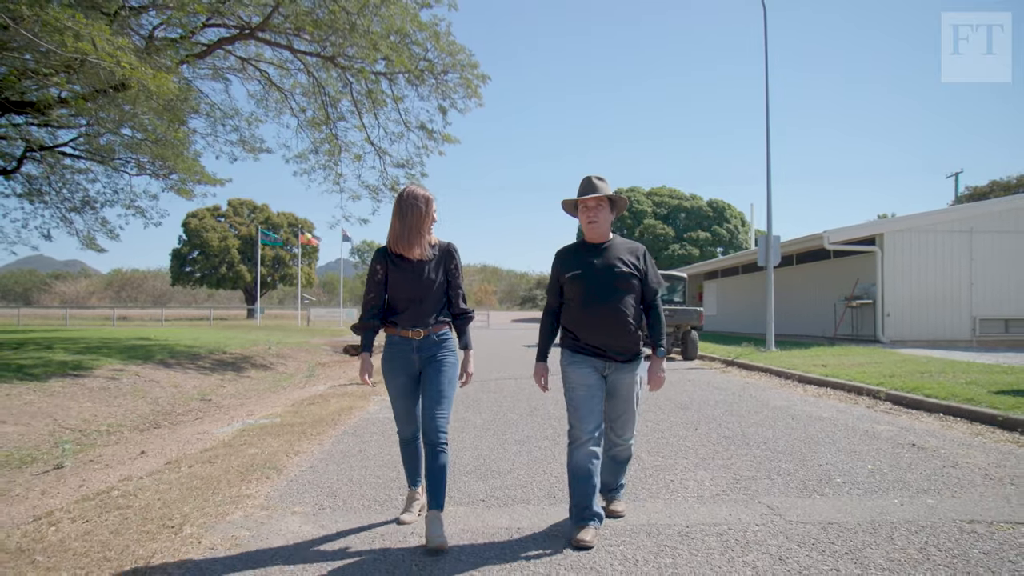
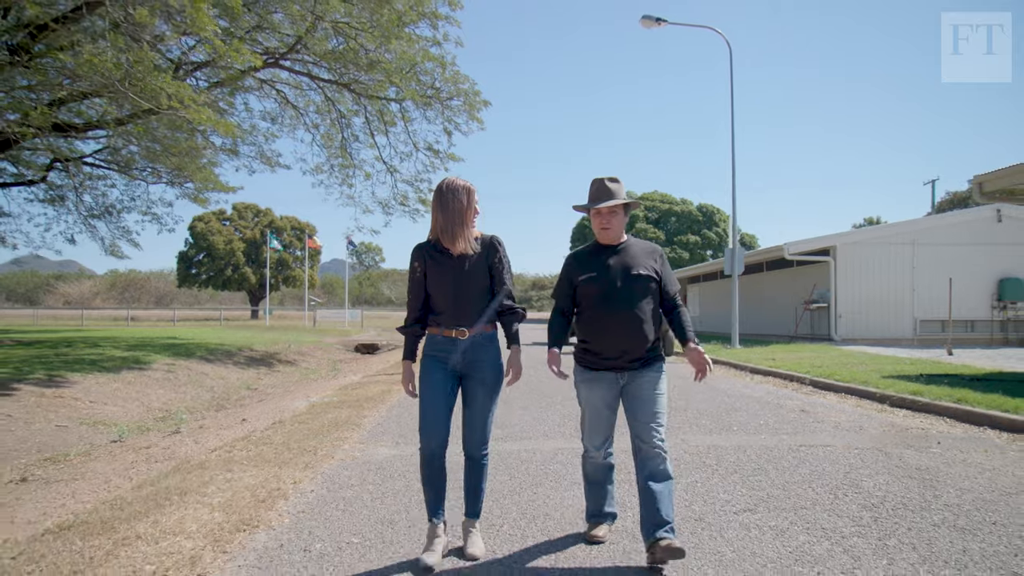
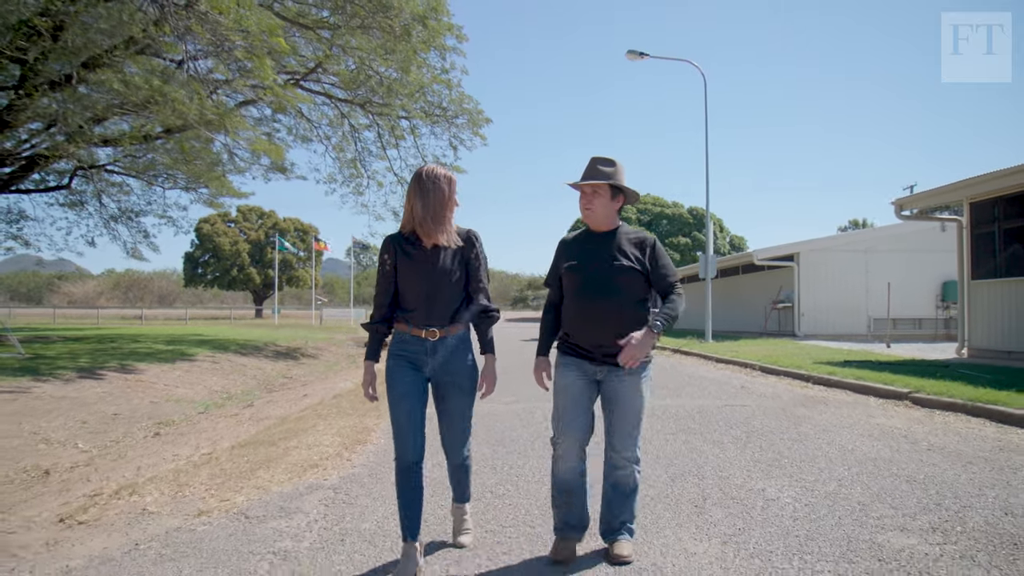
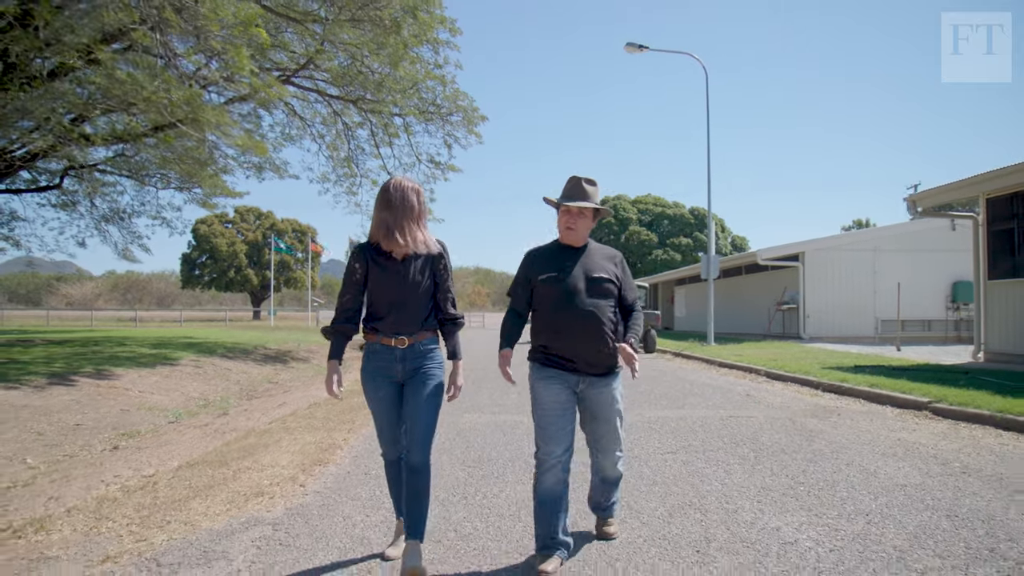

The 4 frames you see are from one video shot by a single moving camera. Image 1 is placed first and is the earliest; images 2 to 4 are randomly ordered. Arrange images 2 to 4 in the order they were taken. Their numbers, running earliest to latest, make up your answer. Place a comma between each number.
2, 4, 3
